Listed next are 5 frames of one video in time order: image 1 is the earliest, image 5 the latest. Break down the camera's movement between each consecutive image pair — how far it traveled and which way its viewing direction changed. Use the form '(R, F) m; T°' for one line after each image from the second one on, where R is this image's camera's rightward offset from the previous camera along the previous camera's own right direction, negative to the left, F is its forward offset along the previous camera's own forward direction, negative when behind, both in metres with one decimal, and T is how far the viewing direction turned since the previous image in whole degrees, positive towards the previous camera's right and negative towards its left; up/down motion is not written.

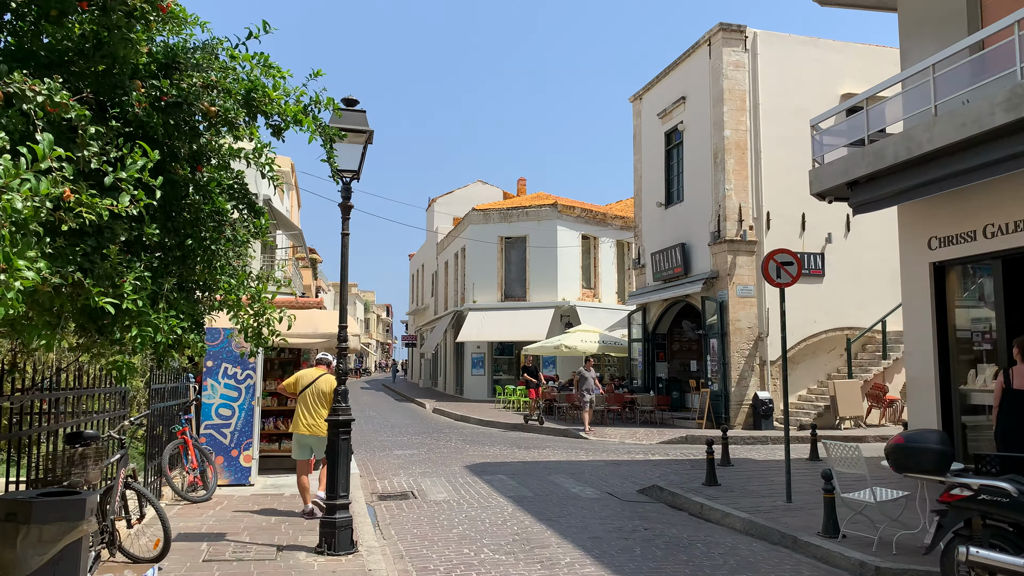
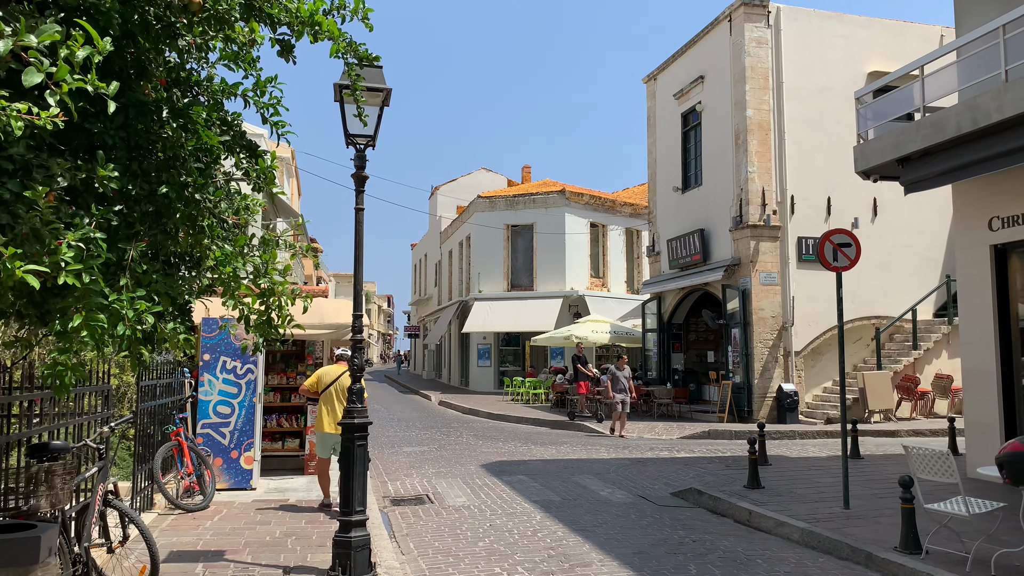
(-0.3, +0.8) m; 0°
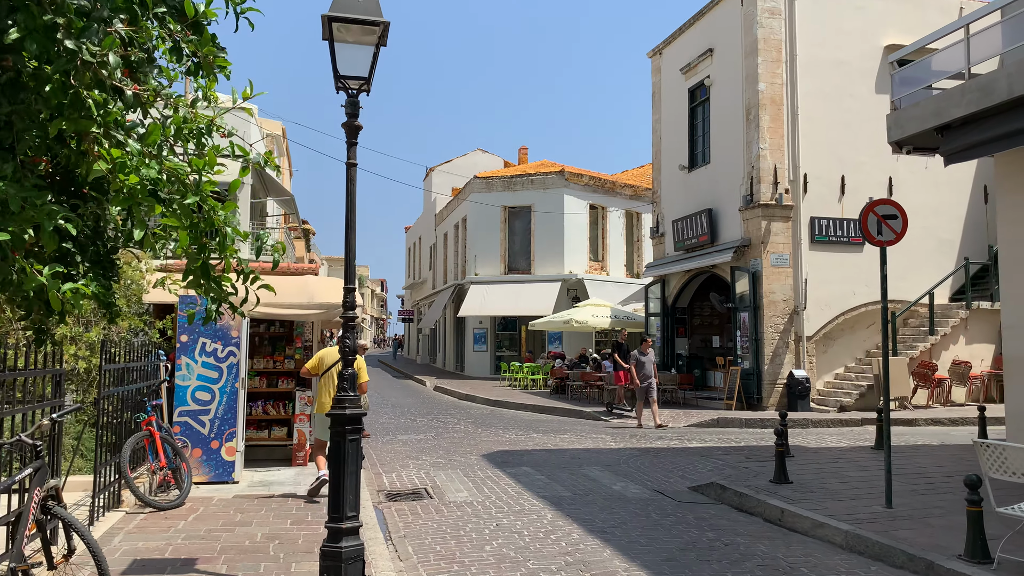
(-0.1, +0.7) m; 0°
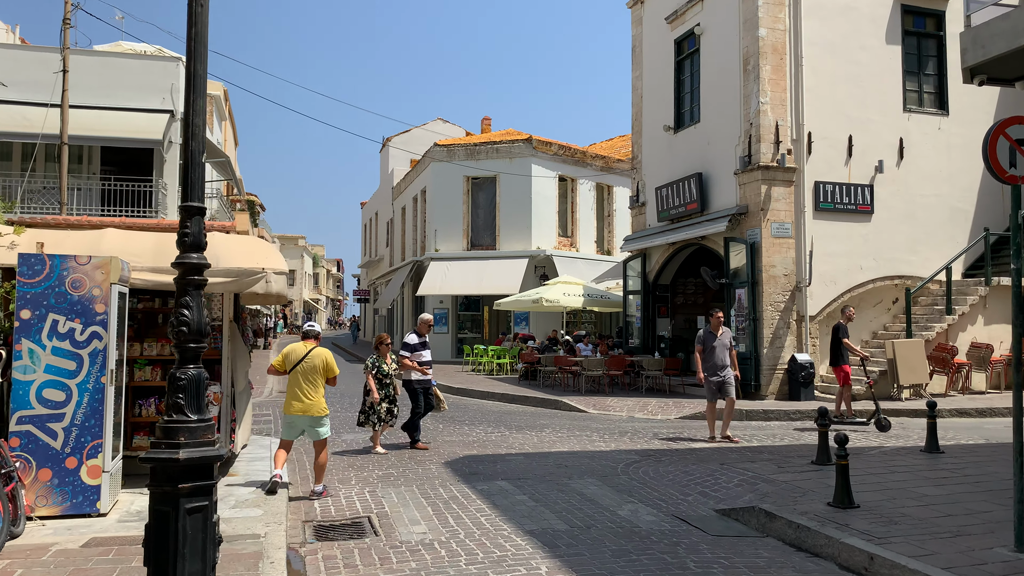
(-0.1, +2.1) m; +3°
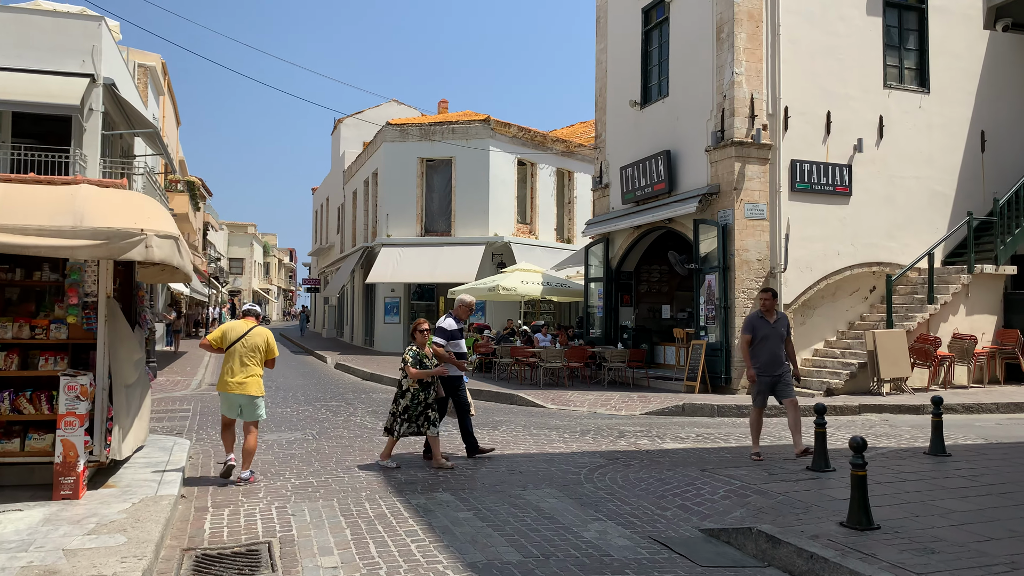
(+0.1, +1.3) m; +3°
